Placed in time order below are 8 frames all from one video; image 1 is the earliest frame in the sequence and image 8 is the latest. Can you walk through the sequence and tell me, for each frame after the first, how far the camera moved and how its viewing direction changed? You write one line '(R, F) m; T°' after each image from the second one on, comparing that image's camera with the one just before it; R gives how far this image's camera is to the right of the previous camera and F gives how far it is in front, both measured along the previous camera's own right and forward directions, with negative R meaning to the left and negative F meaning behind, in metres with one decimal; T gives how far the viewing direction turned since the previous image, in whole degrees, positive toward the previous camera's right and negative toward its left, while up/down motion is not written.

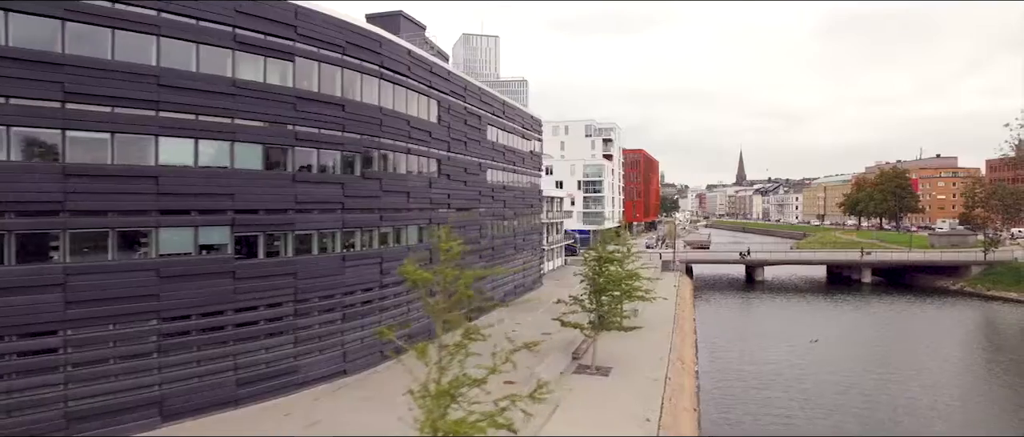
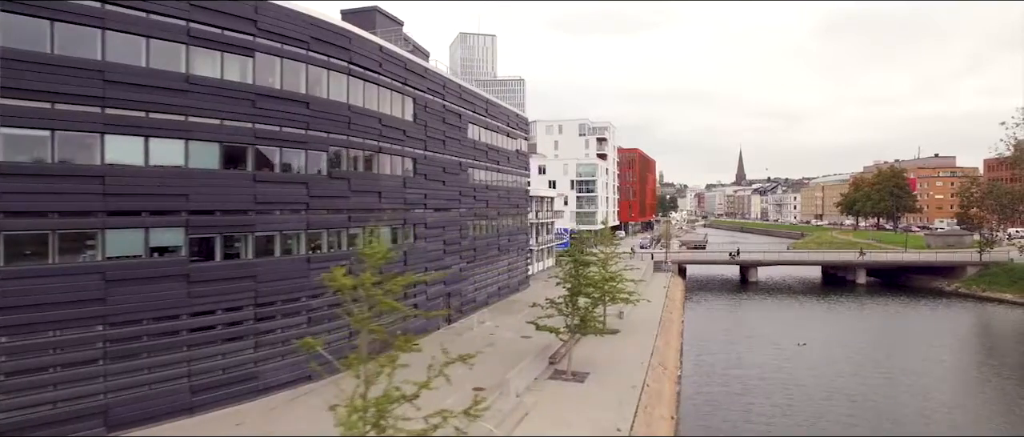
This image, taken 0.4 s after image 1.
(+1.0, +0.7) m; 0°
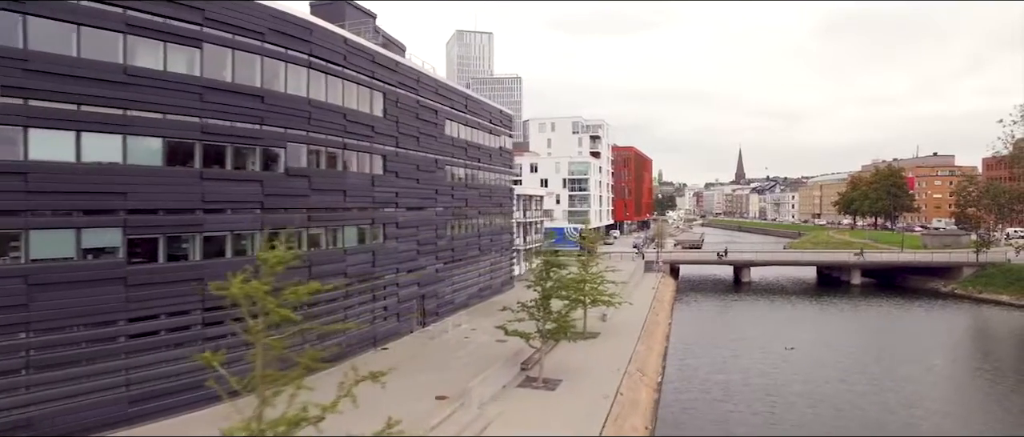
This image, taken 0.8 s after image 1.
(+1.1, +1.0) m; 0°
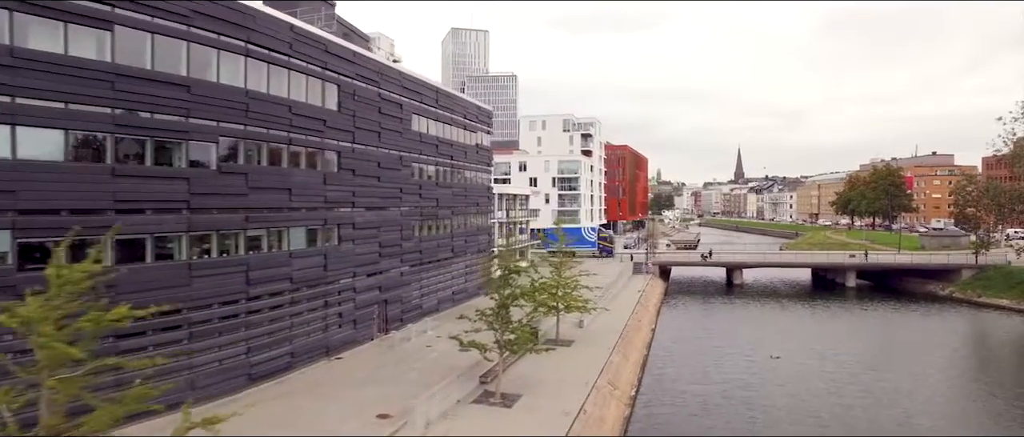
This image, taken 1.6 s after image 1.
(+1.4, +1.8) m; 0°
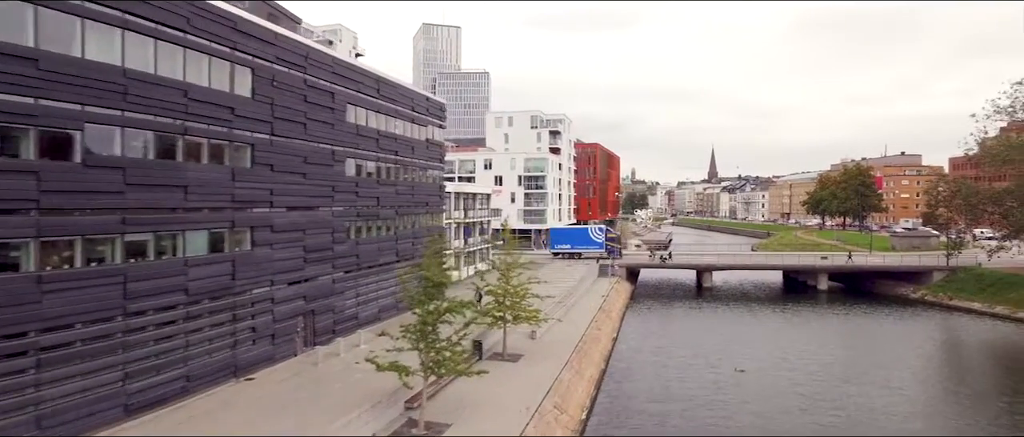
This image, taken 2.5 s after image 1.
(+1.4, +2.7) m; +2°
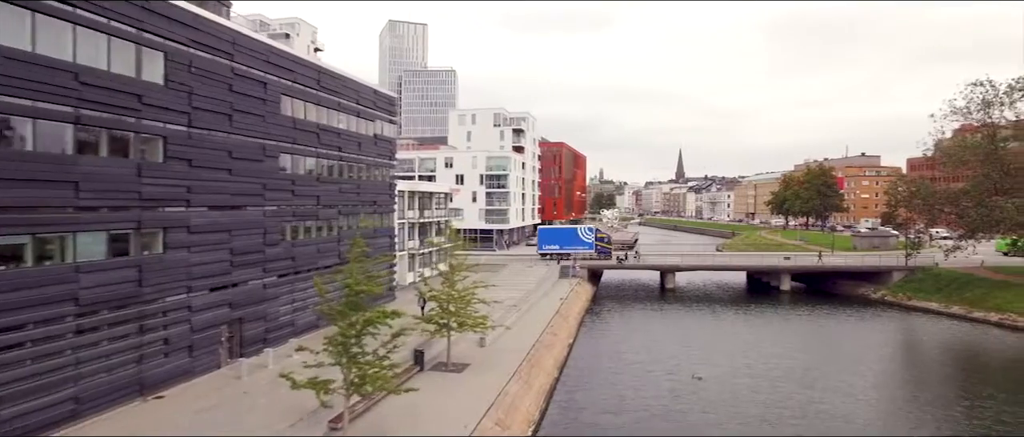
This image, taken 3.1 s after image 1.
(+0.9, +1.6) m; +3°
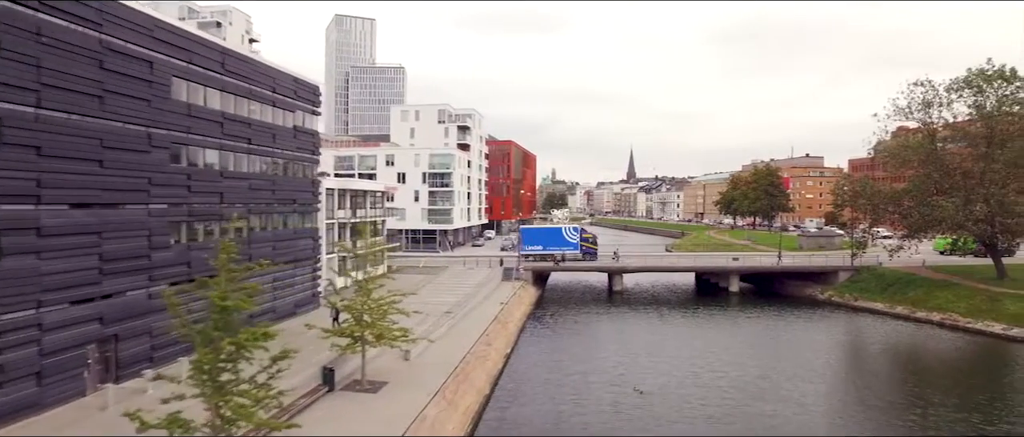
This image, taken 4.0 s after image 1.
(+1.0, +2.5) m; +4°
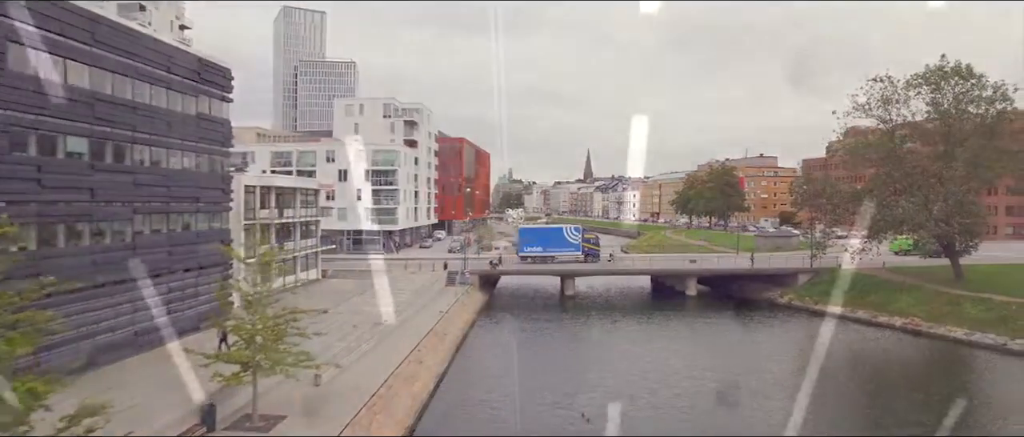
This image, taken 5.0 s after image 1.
(+1.0, +3.4) m; +4°
